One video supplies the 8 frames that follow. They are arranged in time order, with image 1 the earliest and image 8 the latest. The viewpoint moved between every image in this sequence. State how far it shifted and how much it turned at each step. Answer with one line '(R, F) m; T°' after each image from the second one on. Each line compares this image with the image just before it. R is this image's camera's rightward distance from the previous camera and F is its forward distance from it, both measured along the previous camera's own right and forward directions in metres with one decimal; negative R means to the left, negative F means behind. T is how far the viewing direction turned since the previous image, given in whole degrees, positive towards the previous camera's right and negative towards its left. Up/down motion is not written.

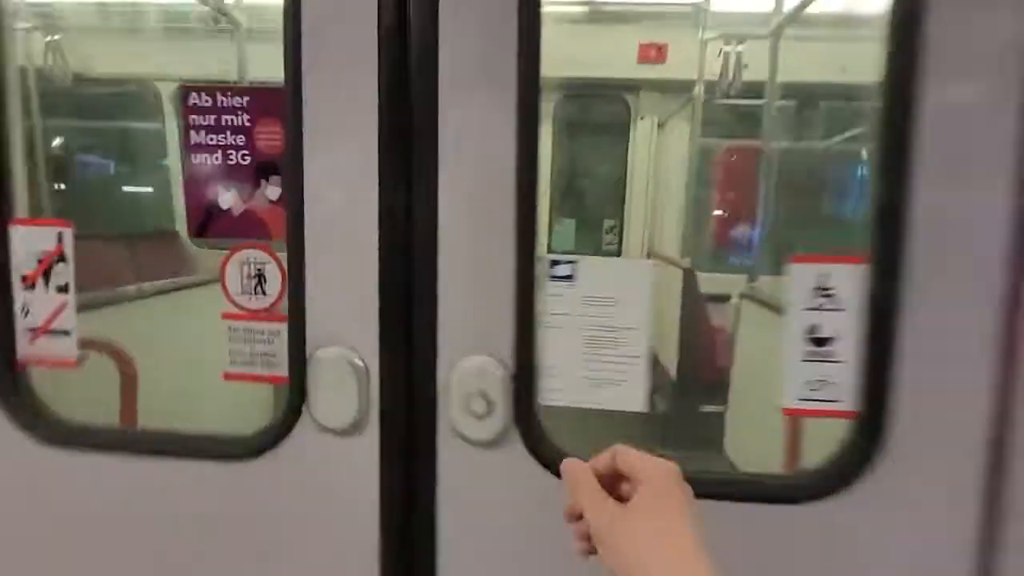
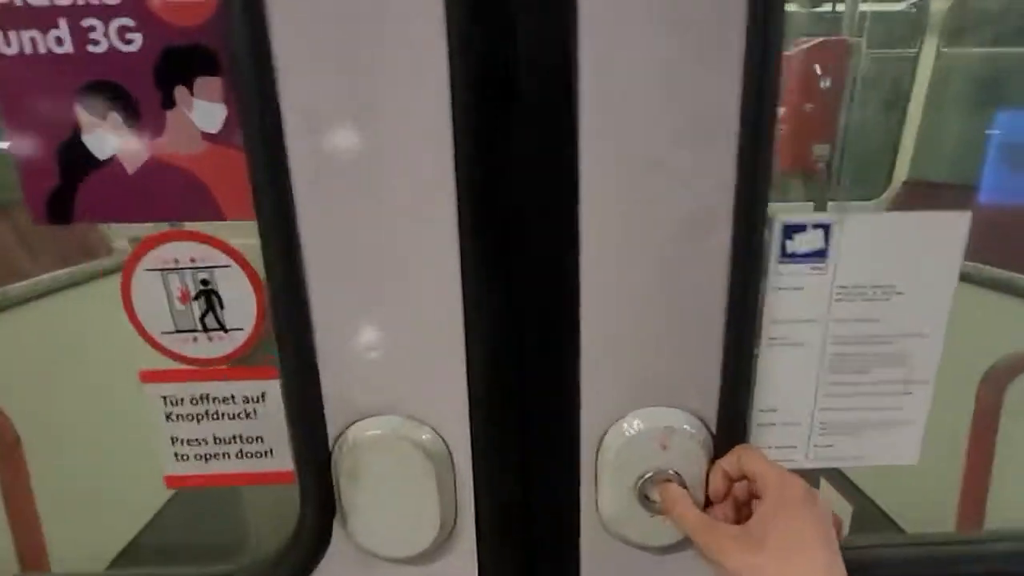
(-0.2, +0.4) m; +5°
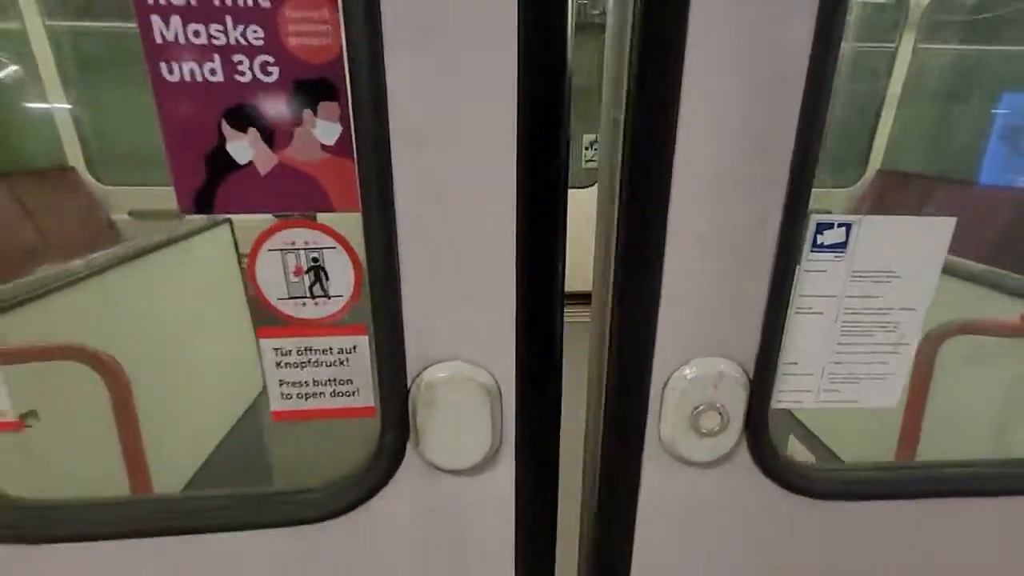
(-0.1, -0.1) m; +2°
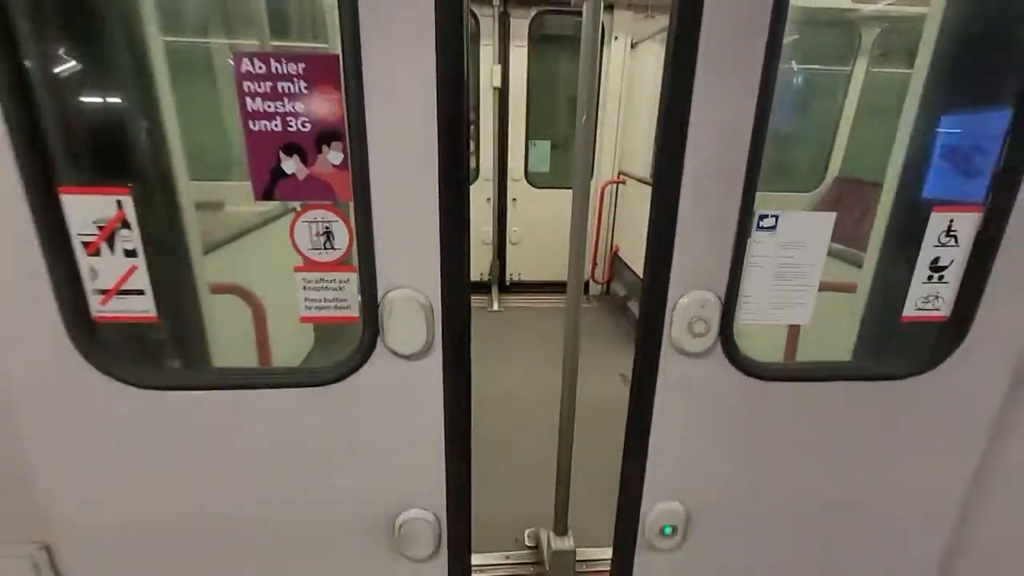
(+0.2, -0.4) m; -2°
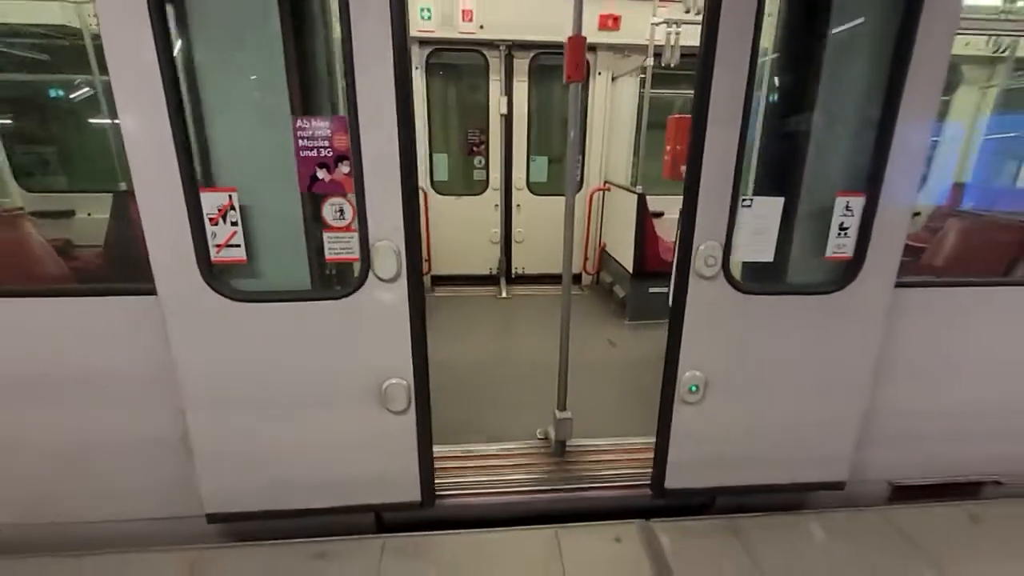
(+0.4, -0.7) m; -6°
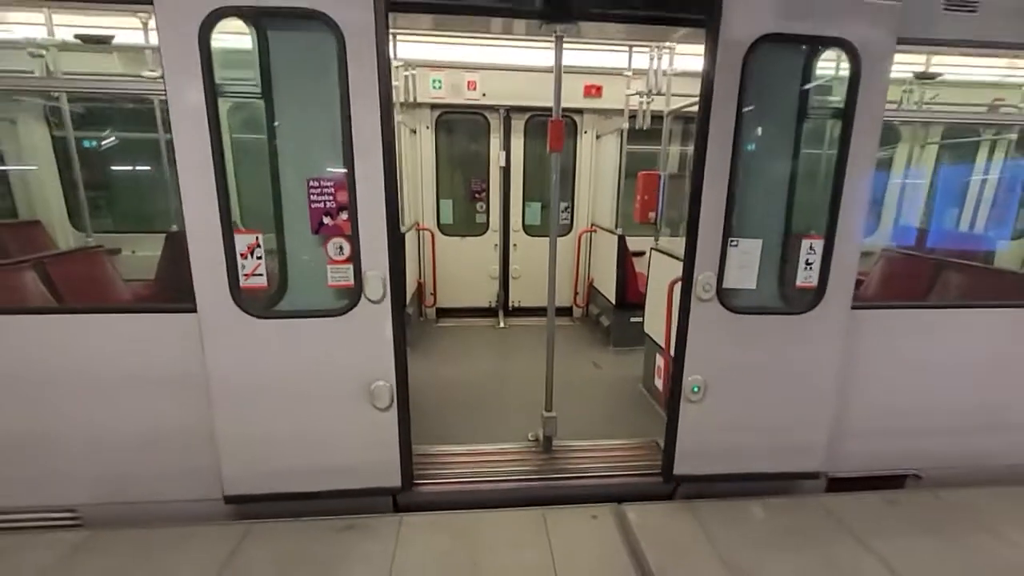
(+0.3, -0.4) m; -3°
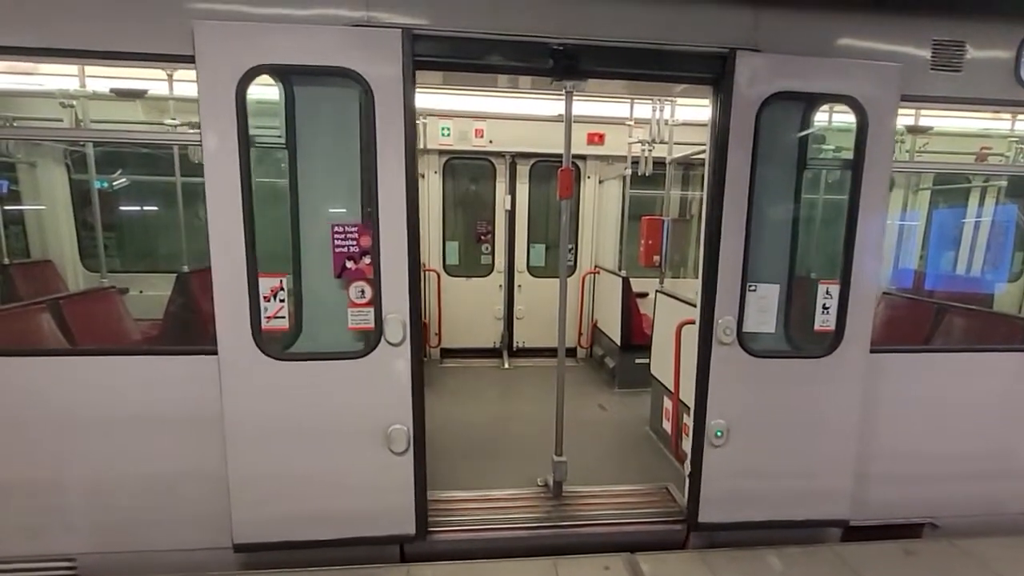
(-0.1, 0.0) m; 0°
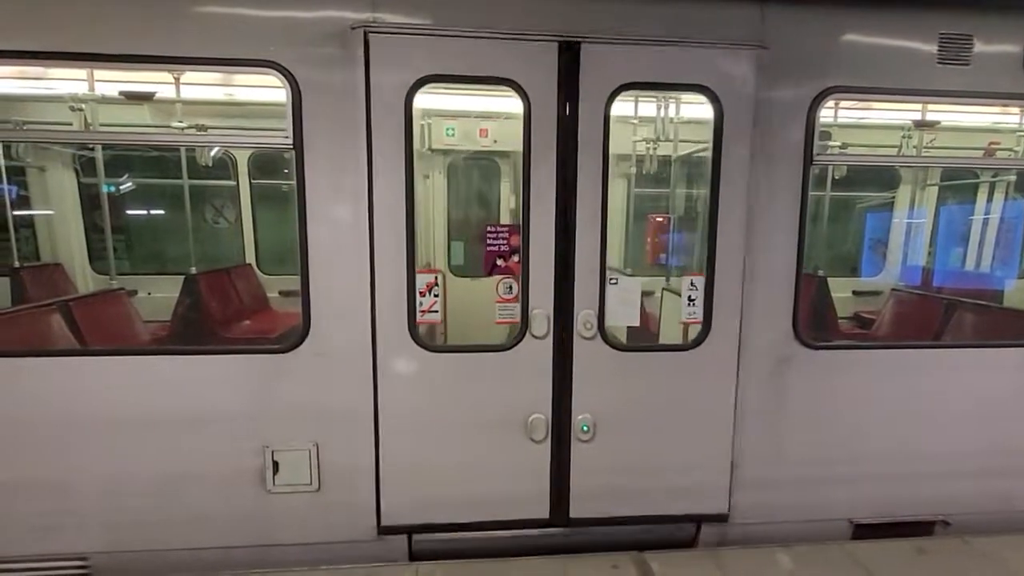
(0.0, 0.0) m; -1°
